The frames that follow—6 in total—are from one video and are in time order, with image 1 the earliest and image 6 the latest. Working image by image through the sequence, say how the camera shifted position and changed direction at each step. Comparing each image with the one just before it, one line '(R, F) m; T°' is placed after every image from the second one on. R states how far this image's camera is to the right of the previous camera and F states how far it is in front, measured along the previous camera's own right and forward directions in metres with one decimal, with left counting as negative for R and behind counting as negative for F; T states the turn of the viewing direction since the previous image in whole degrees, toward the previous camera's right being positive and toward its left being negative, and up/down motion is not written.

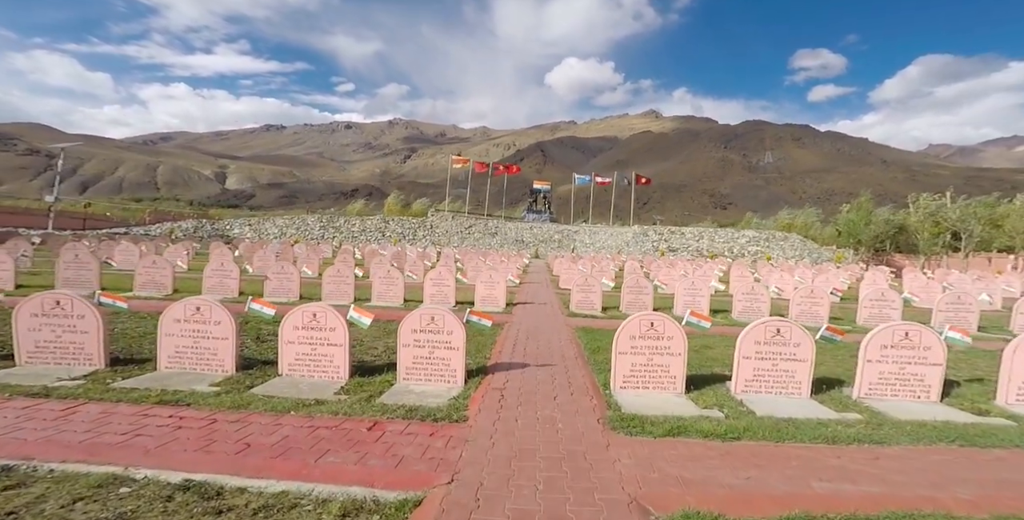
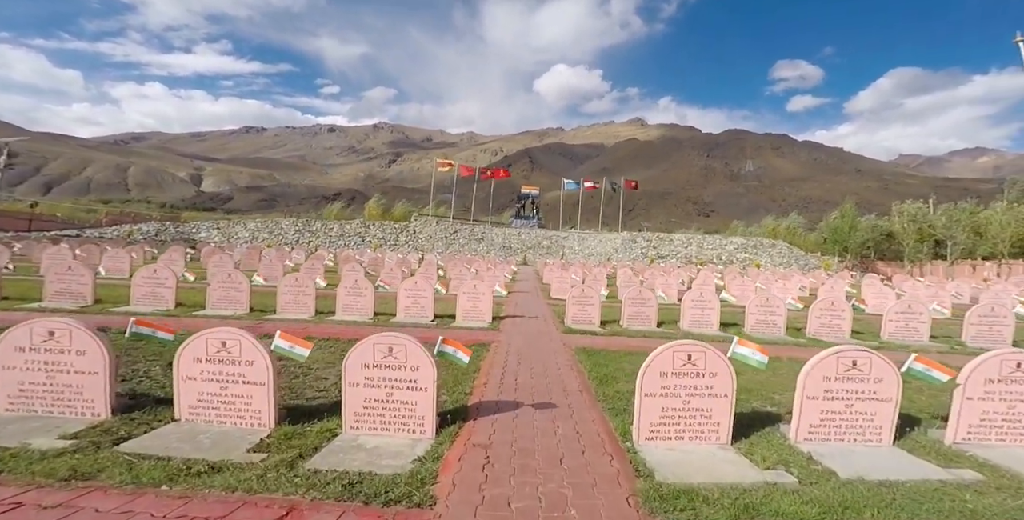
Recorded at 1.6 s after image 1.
(-0.1, +1.8) m; +2°
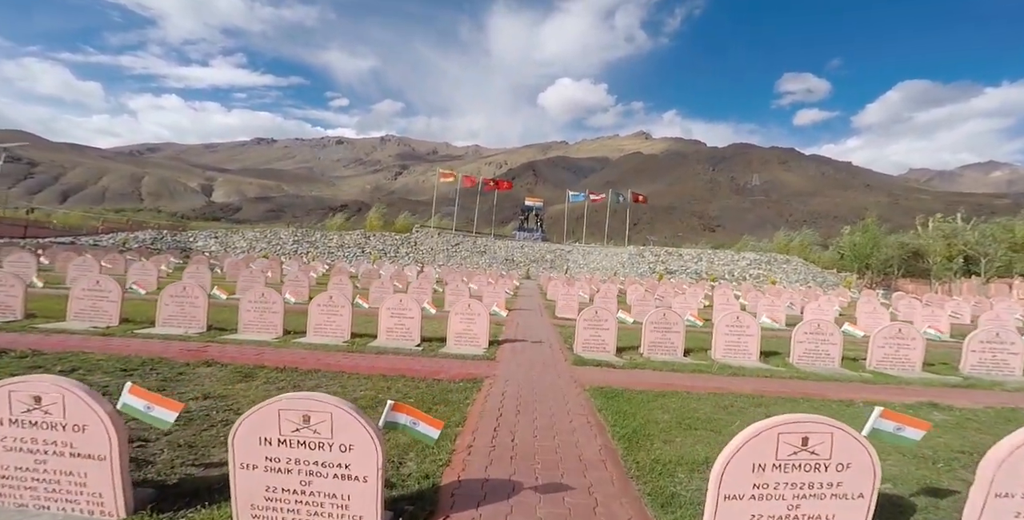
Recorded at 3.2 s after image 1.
(+0.1, +1.9) m; -1°
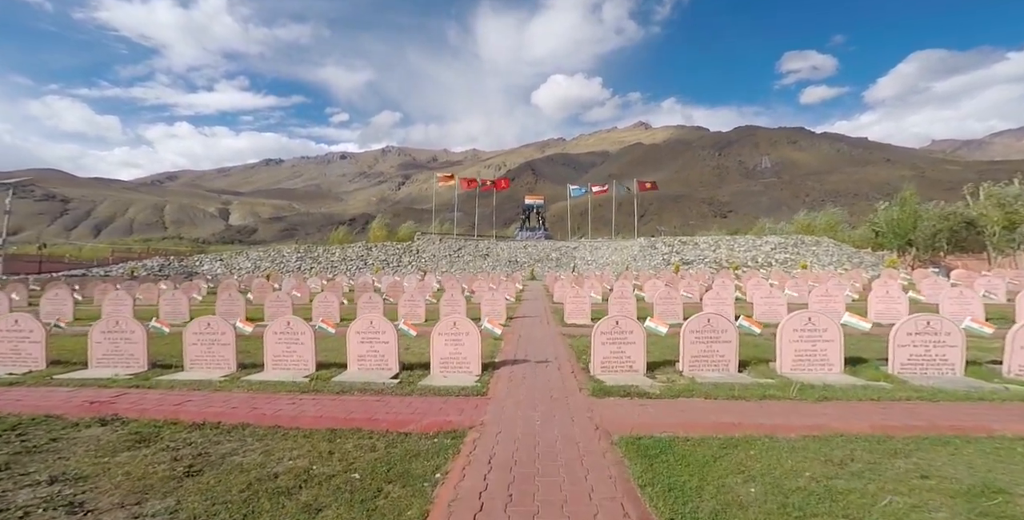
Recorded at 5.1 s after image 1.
(+0.3, +2.4) m; -2°
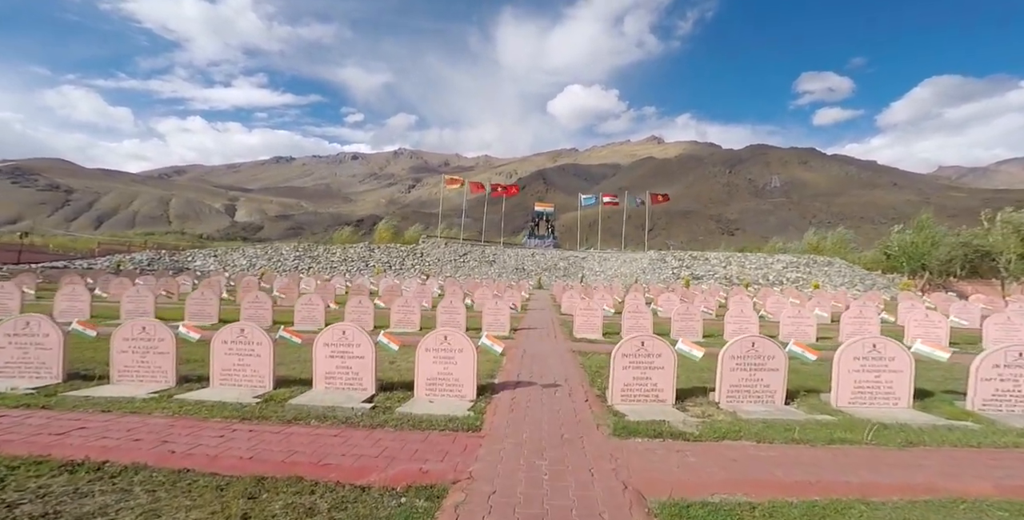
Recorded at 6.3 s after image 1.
(0.0, +1.5) m; 0°
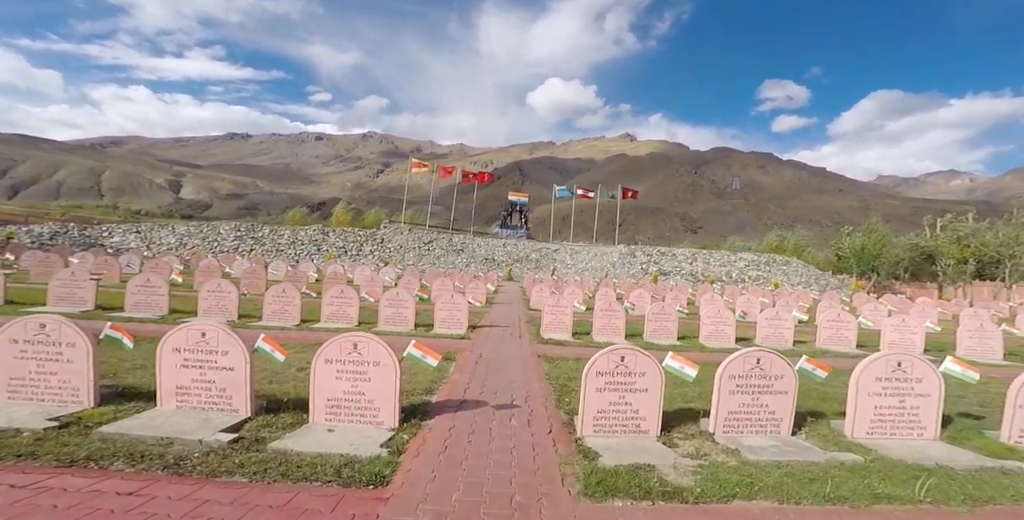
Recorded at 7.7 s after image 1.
(+0.2, +1.9) m; +4°
